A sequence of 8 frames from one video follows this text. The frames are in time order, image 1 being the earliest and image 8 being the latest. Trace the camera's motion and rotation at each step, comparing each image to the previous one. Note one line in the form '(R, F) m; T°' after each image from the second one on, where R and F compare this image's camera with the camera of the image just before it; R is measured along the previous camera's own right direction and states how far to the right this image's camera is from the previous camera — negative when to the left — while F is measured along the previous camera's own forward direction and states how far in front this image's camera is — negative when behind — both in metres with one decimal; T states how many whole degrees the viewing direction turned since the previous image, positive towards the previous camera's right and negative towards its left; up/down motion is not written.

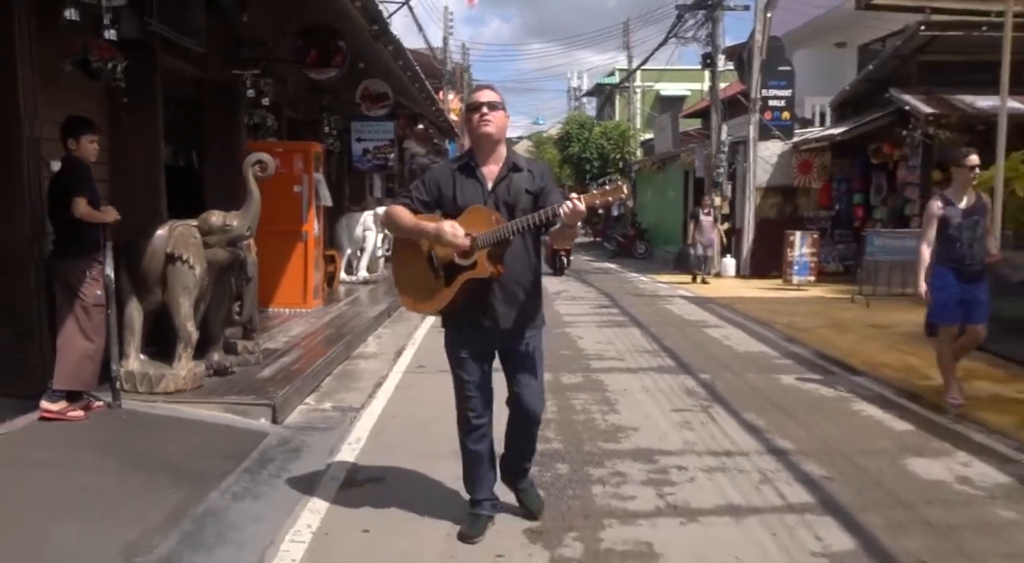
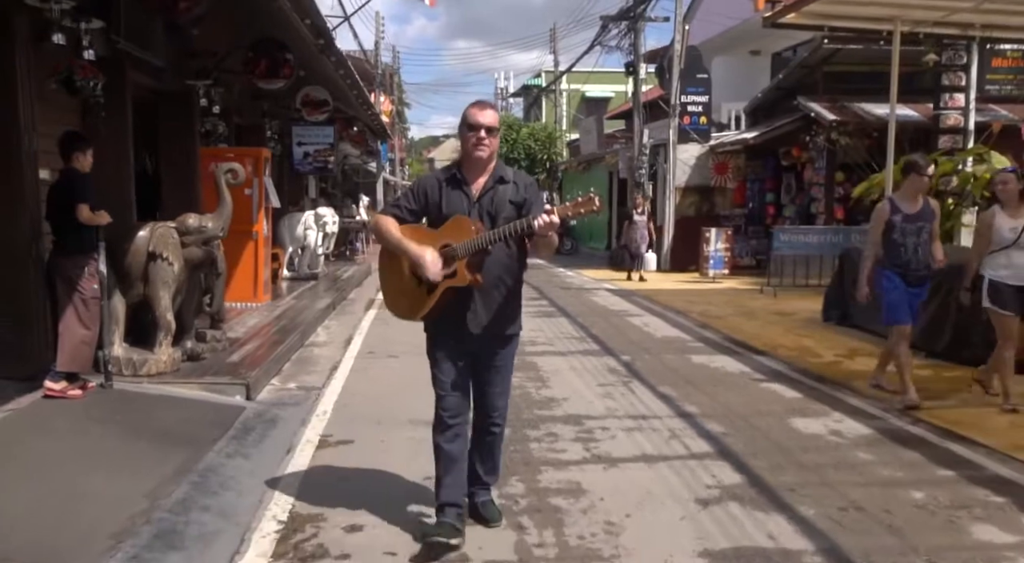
(-0.1, -0.9) m; +4°
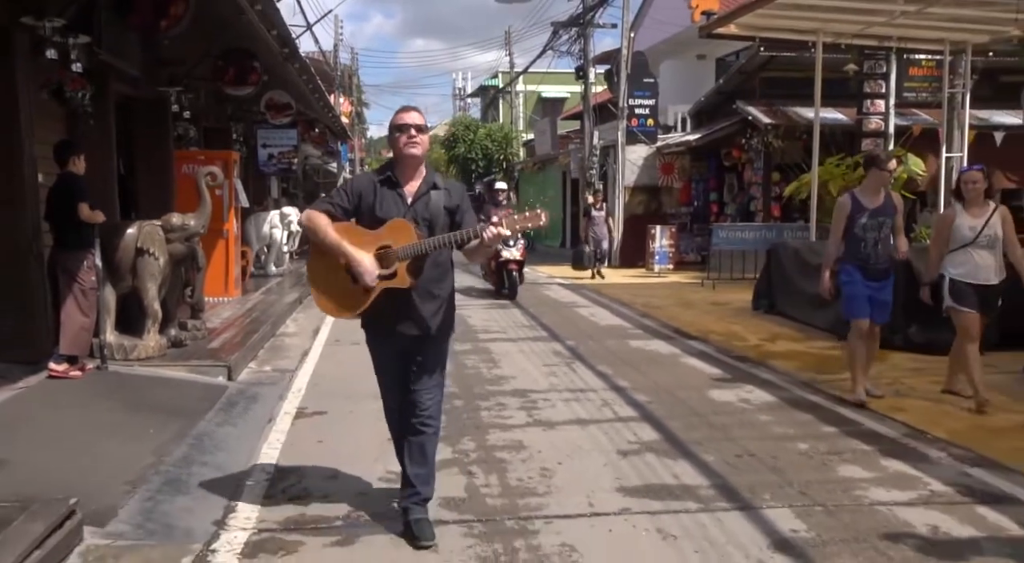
(+0.1, -0.9) m; +3°
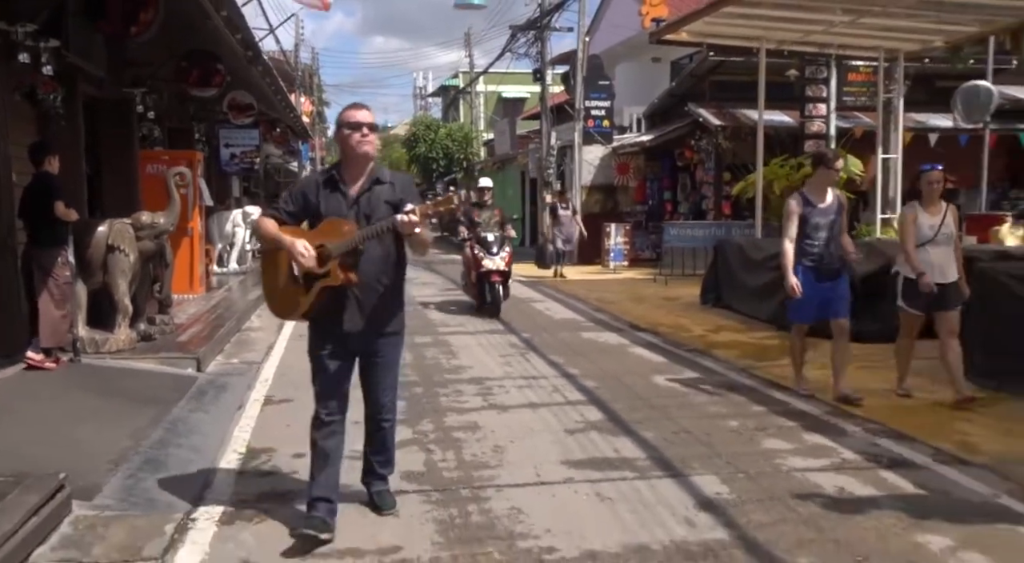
(0.0, -0.5) m; +2°
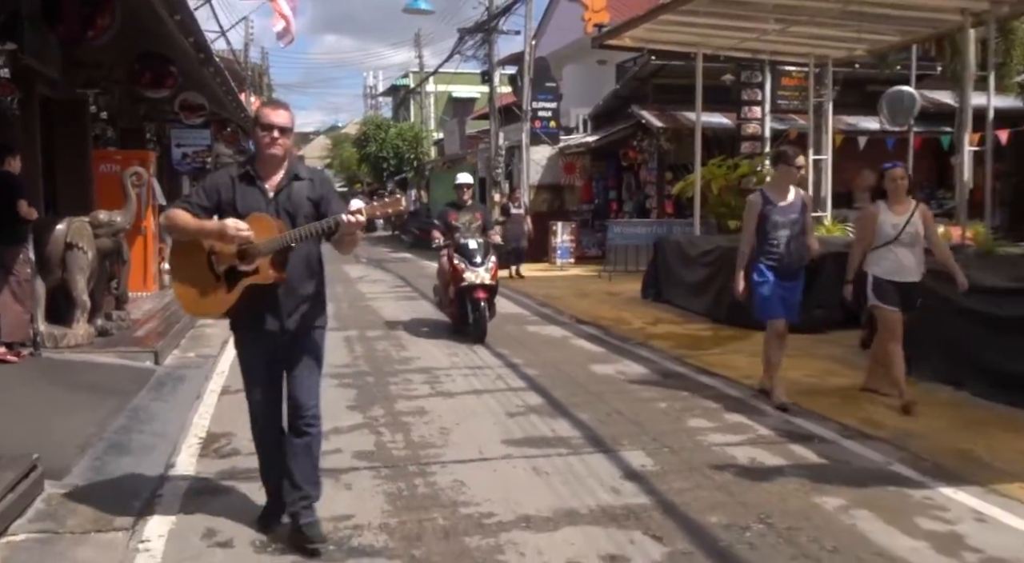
(+0.1, -0.5) m; +3°
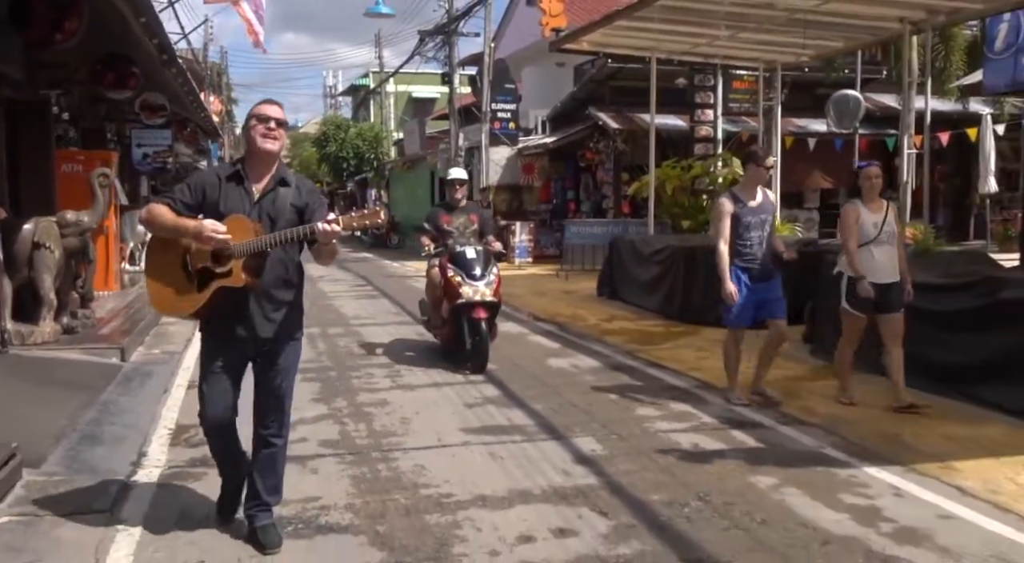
(0.0, -0.3) m; +2°
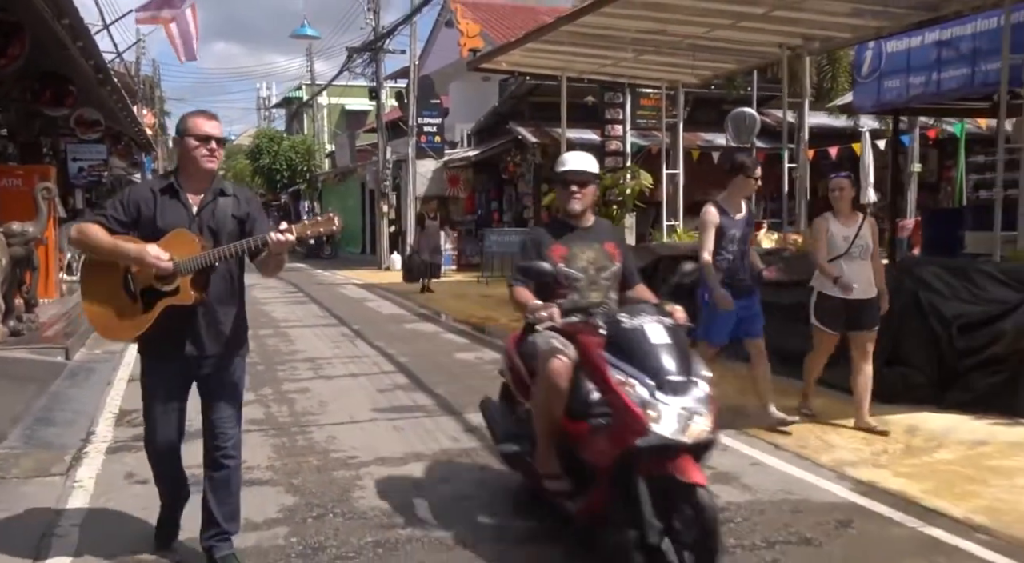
(+0.3, -1.1) m; +4°
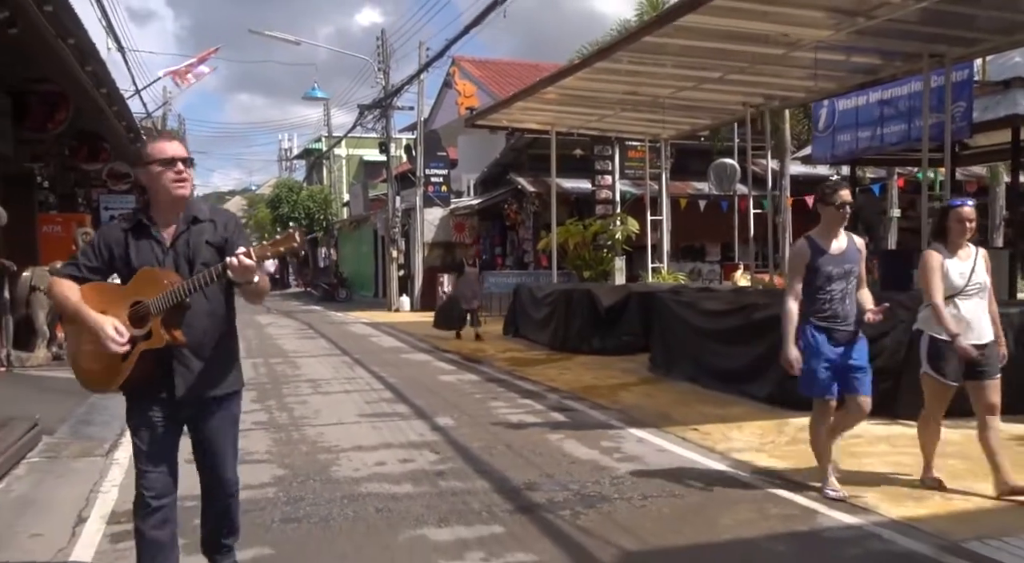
(+0.5, -1.4) m; -1°
